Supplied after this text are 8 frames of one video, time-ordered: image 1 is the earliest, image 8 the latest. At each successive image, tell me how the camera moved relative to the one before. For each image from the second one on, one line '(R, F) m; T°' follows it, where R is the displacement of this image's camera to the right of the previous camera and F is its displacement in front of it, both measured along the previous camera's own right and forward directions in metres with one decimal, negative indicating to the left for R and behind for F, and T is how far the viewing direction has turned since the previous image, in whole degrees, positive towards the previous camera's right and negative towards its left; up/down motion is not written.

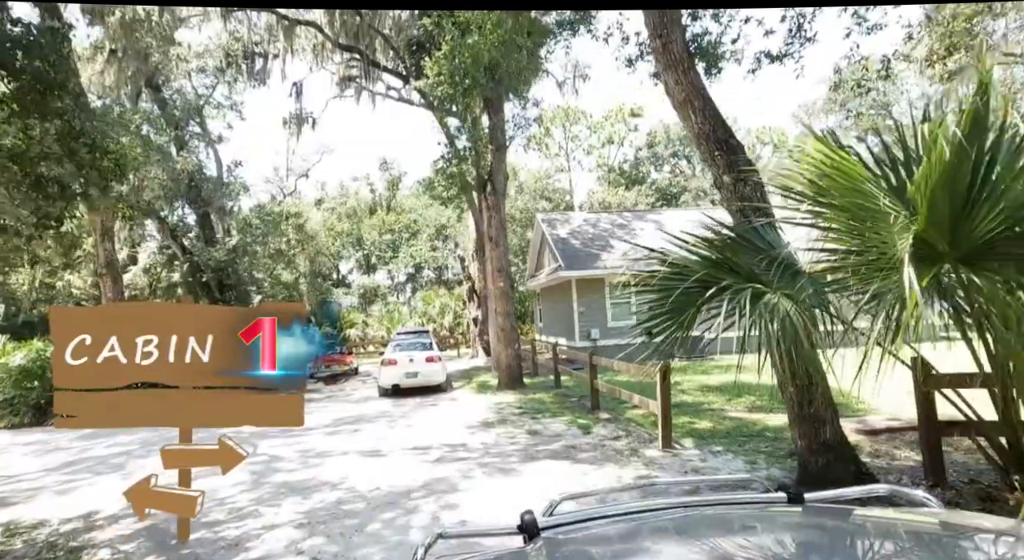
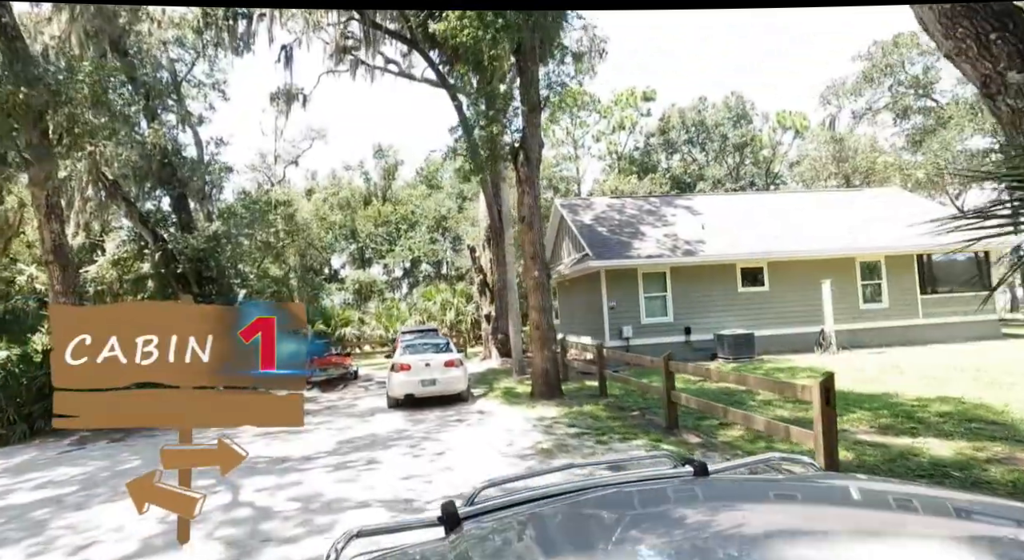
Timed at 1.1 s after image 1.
(-0.7, +2.1) m; +1°
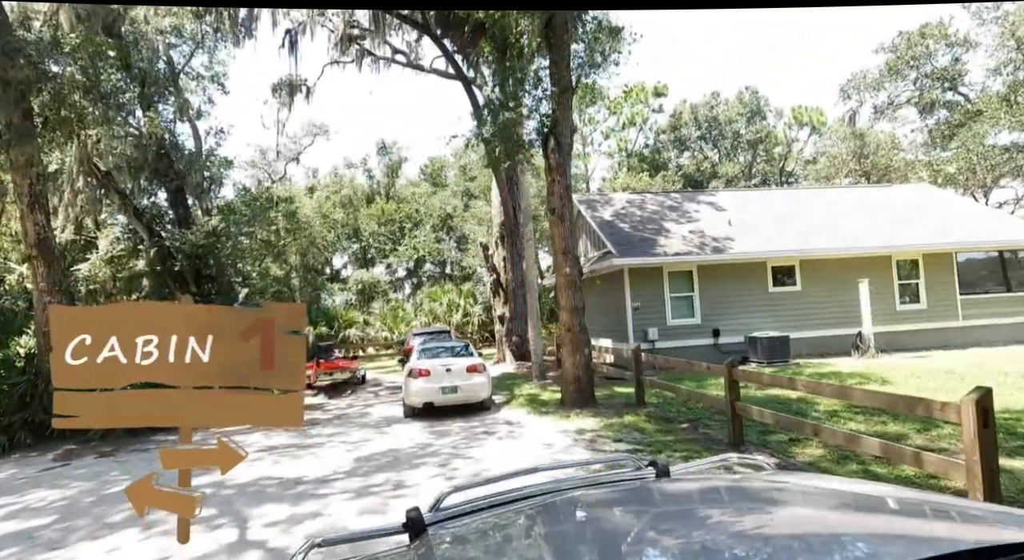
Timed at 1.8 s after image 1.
(-0.4, +0.9) m; 0°
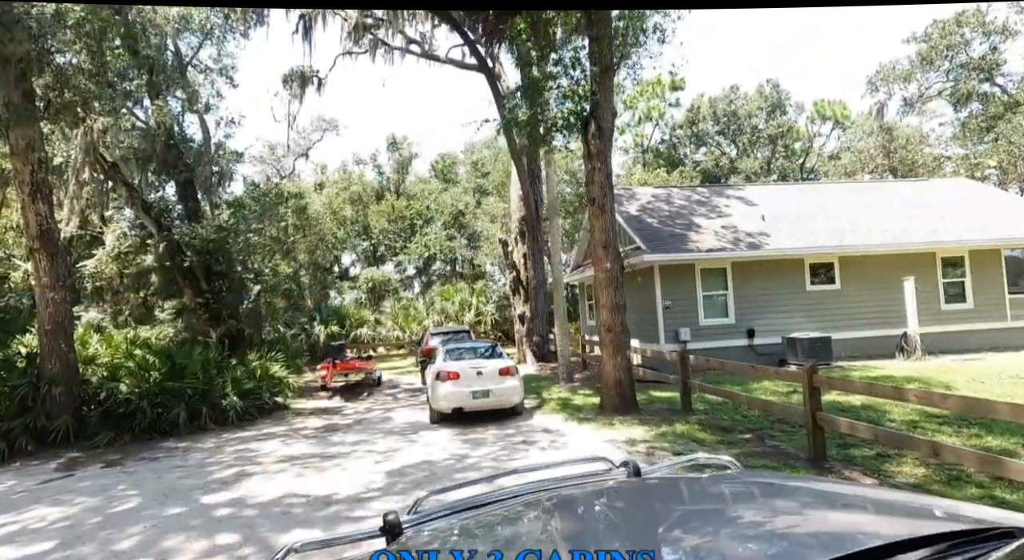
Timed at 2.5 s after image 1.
(-0.4, +0.7) m; 0°
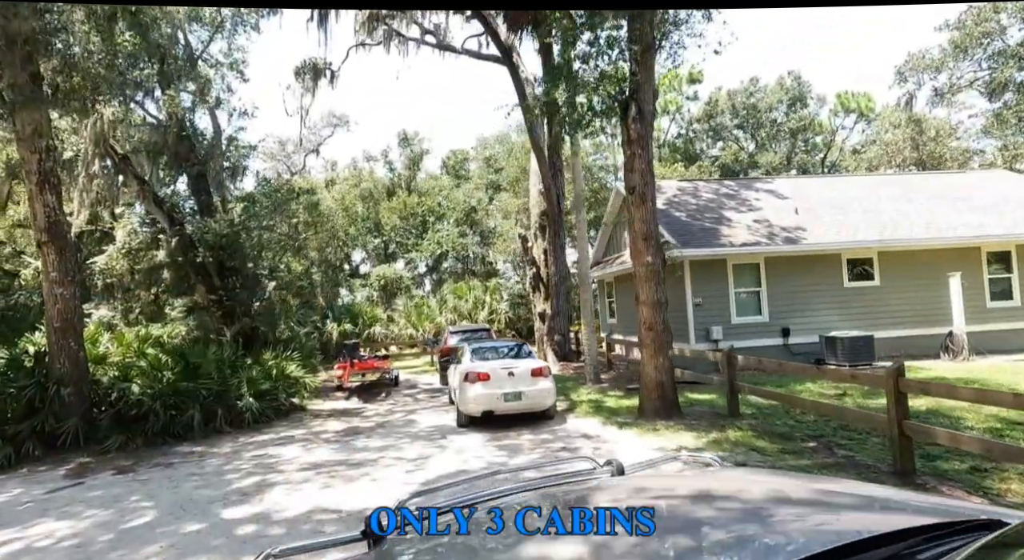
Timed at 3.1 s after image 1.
(-0.3, +0.5) m; -1°
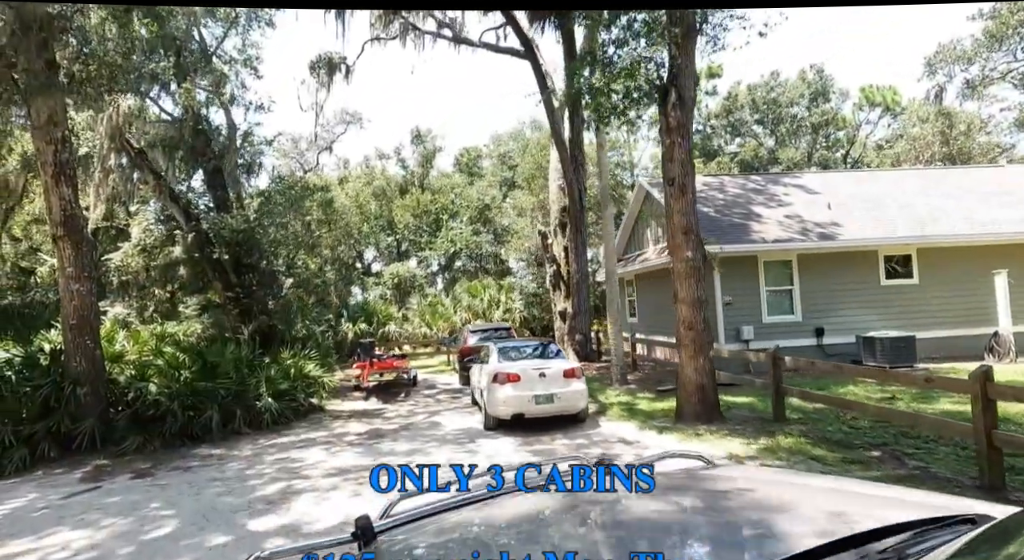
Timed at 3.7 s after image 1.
(-0.3, +0.4) m; -1°
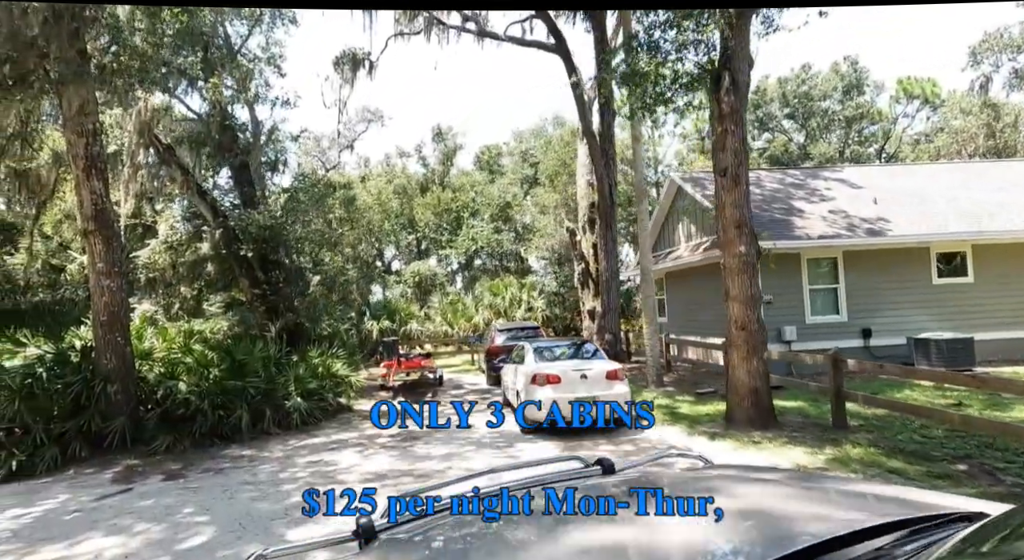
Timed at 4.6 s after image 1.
(-0.3, +0.3) m; -2°
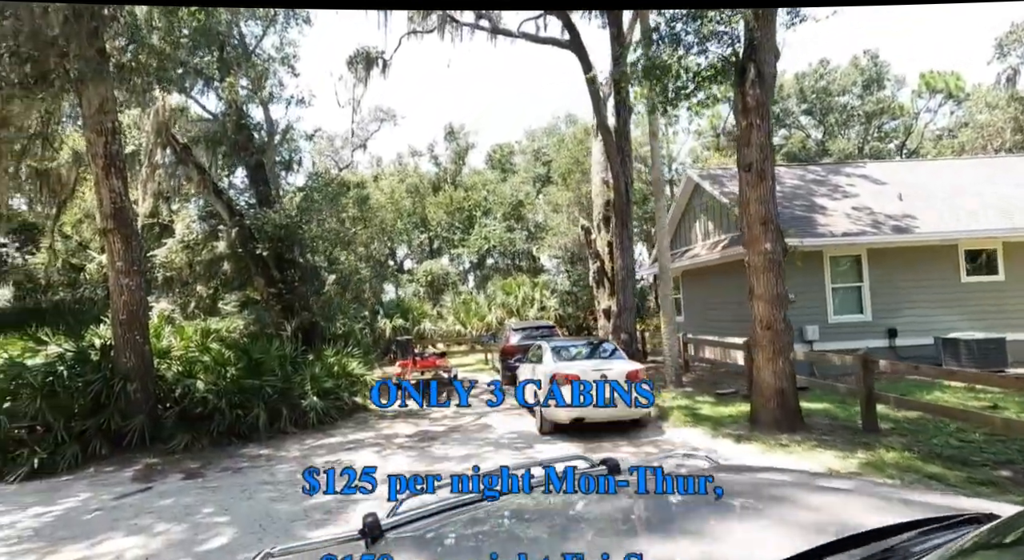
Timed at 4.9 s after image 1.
(-0.1, +0.1) m; -1°
